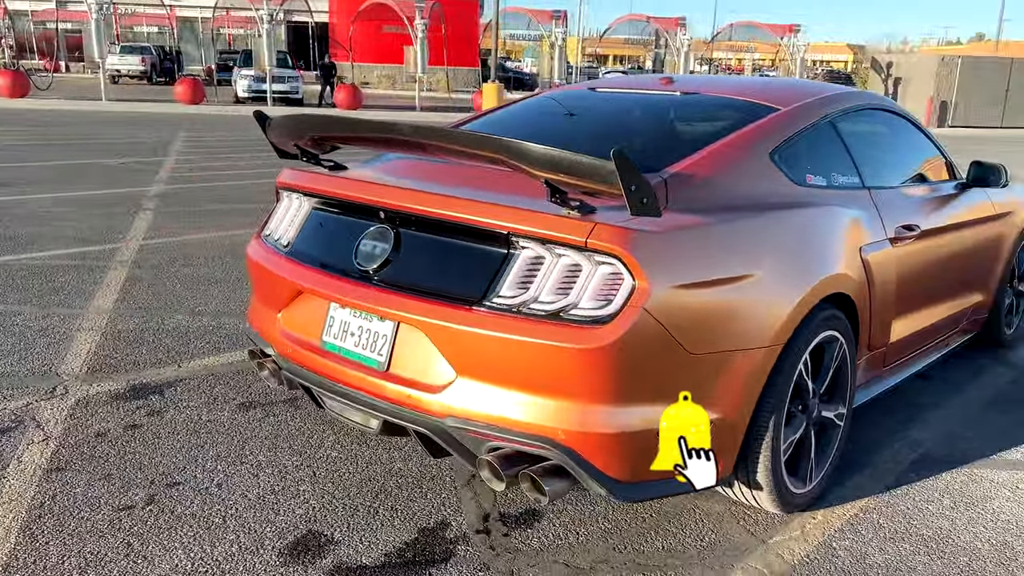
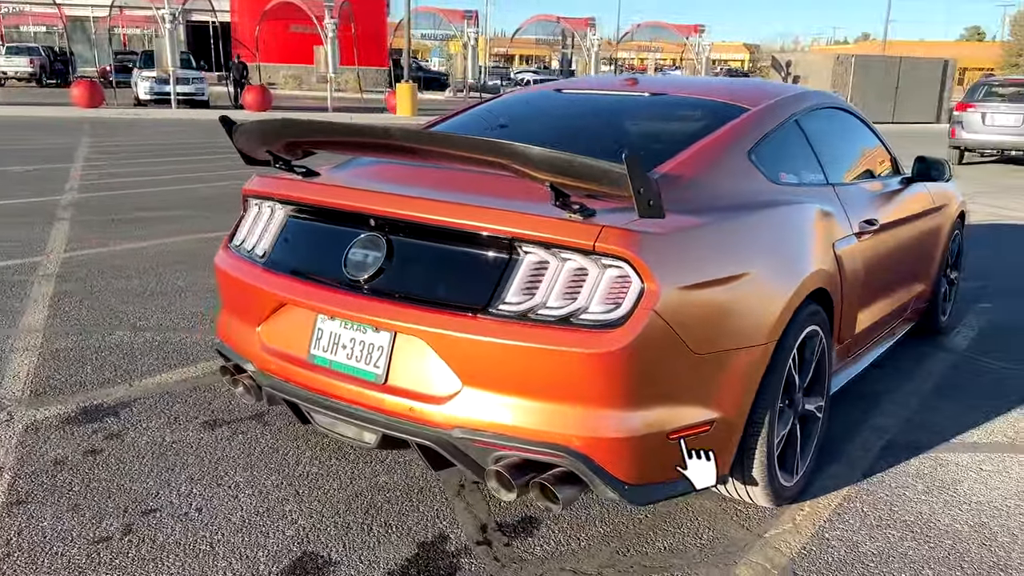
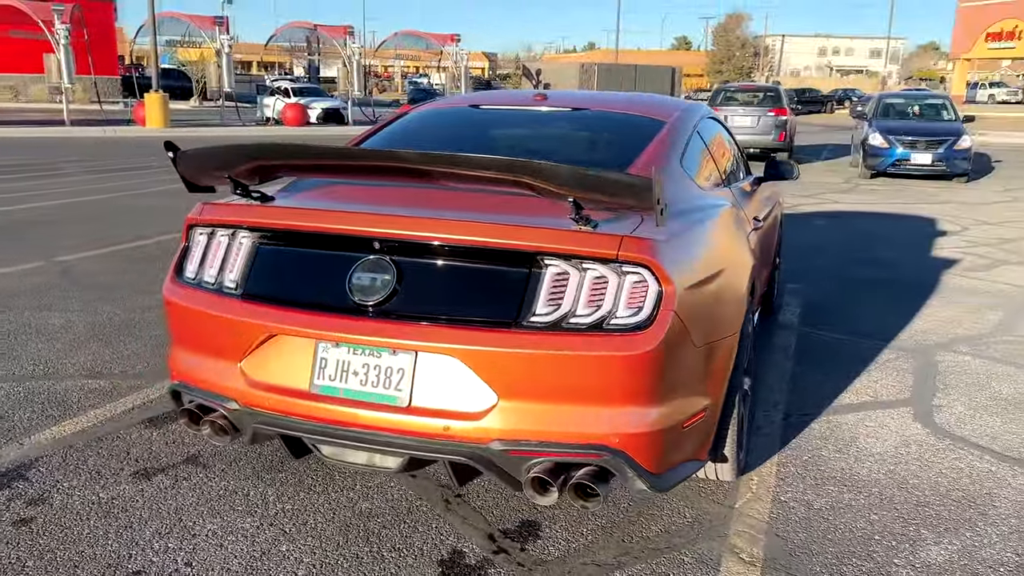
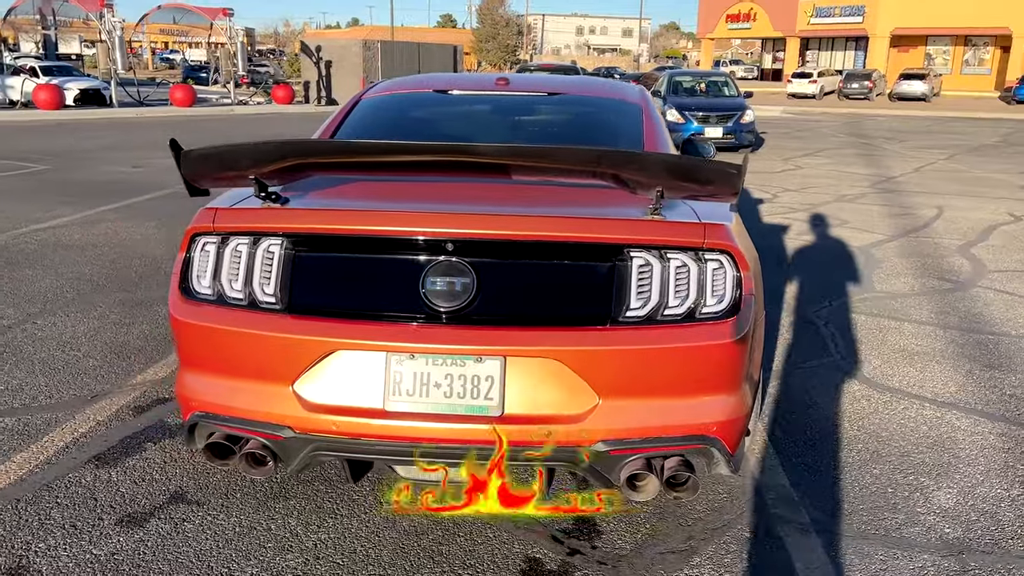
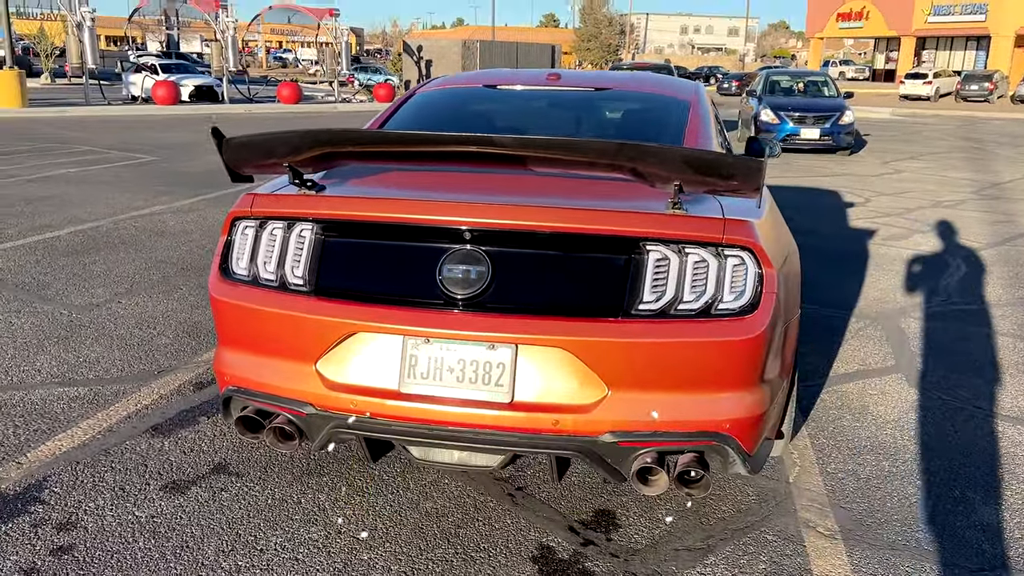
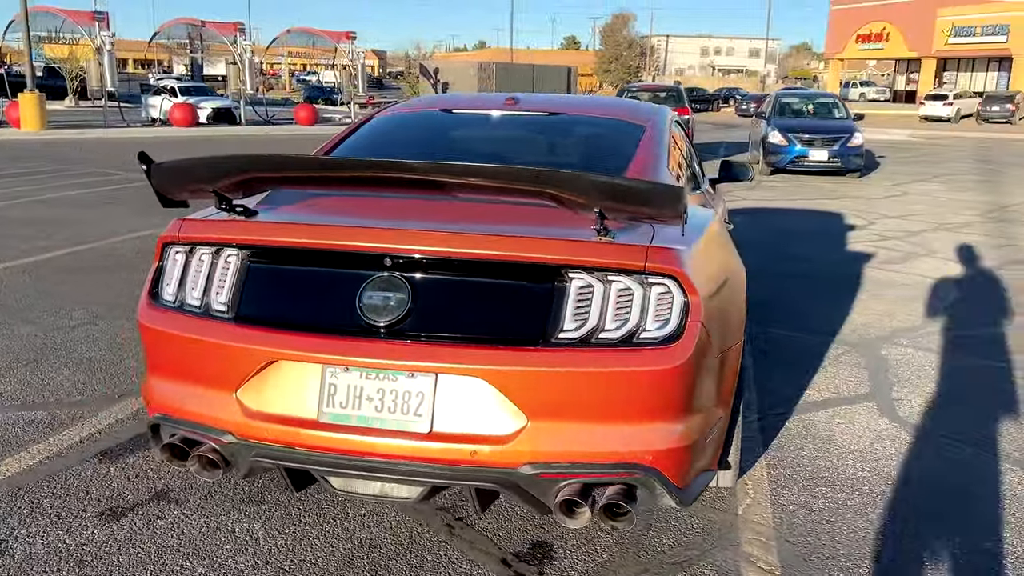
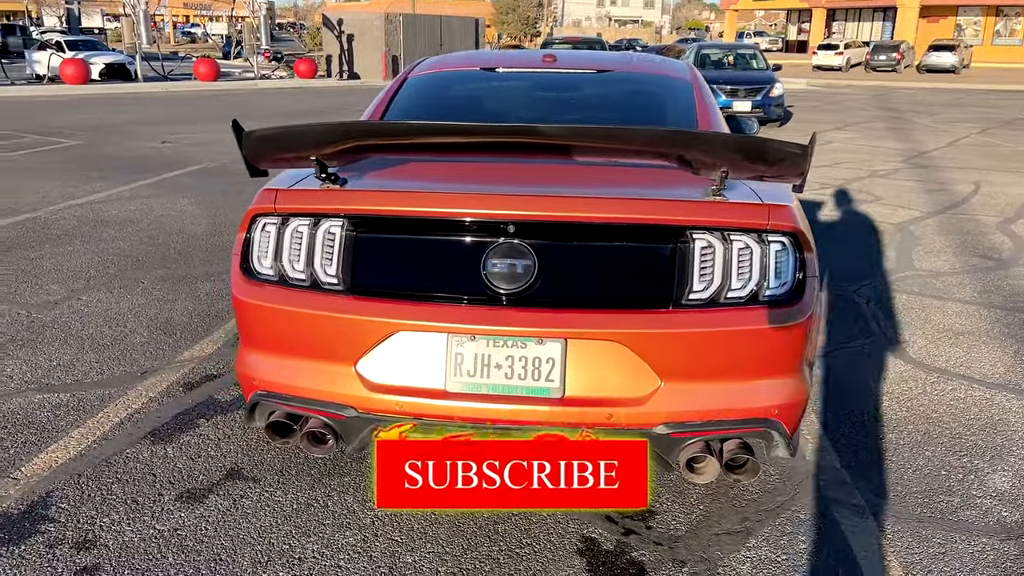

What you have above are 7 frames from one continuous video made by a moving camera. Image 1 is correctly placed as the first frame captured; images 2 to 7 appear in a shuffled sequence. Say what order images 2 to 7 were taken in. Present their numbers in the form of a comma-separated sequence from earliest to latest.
2, 3, 6, 4, 7, 5
